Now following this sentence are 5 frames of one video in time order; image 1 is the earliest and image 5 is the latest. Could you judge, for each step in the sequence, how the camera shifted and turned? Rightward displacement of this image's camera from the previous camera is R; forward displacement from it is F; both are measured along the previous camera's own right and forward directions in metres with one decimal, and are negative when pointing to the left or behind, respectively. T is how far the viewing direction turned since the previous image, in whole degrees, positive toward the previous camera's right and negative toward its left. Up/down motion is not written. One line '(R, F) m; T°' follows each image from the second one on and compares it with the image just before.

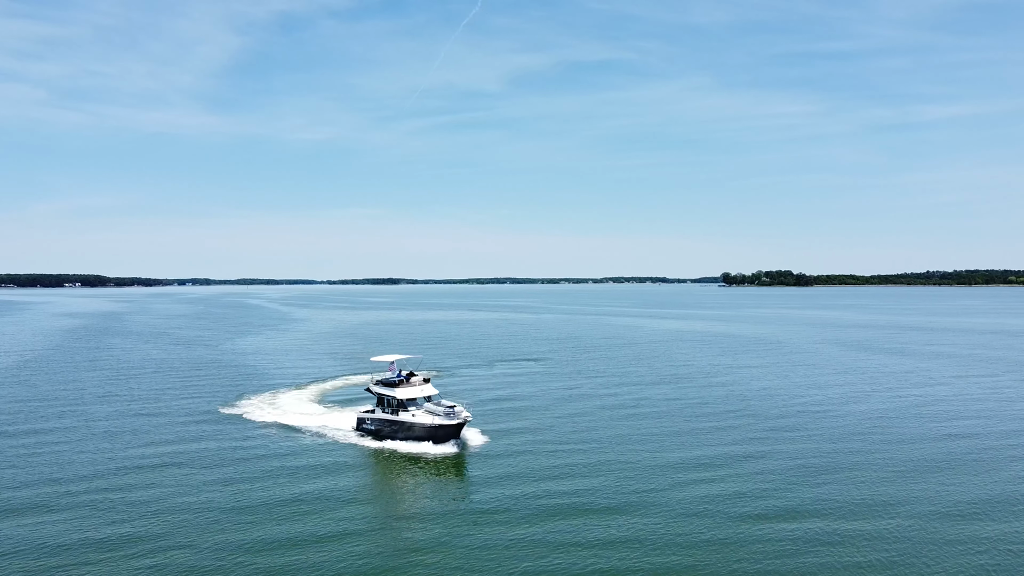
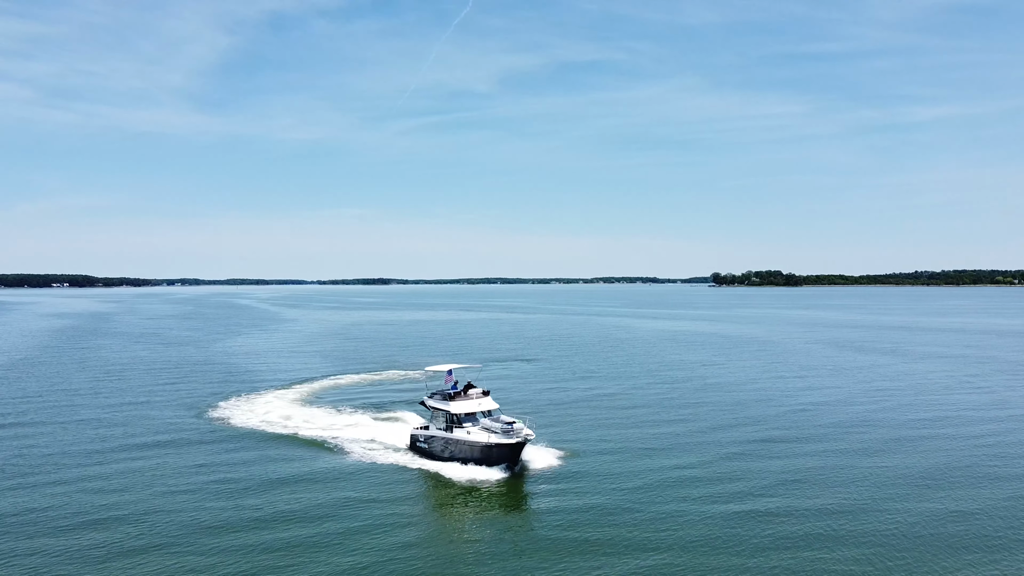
(-7.3, +0.7) m; +1°
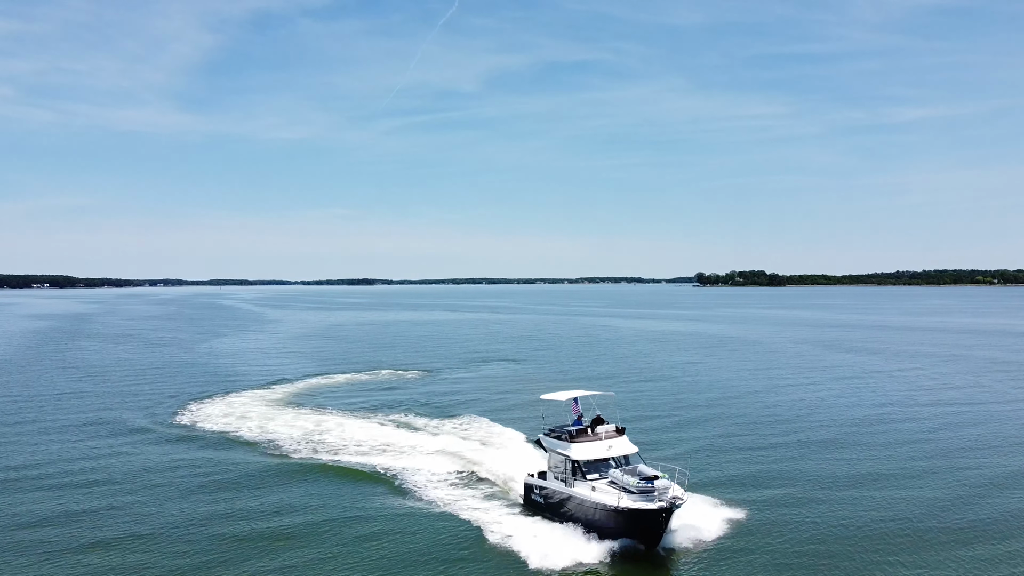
(+0.3, 0.0) m; +1°
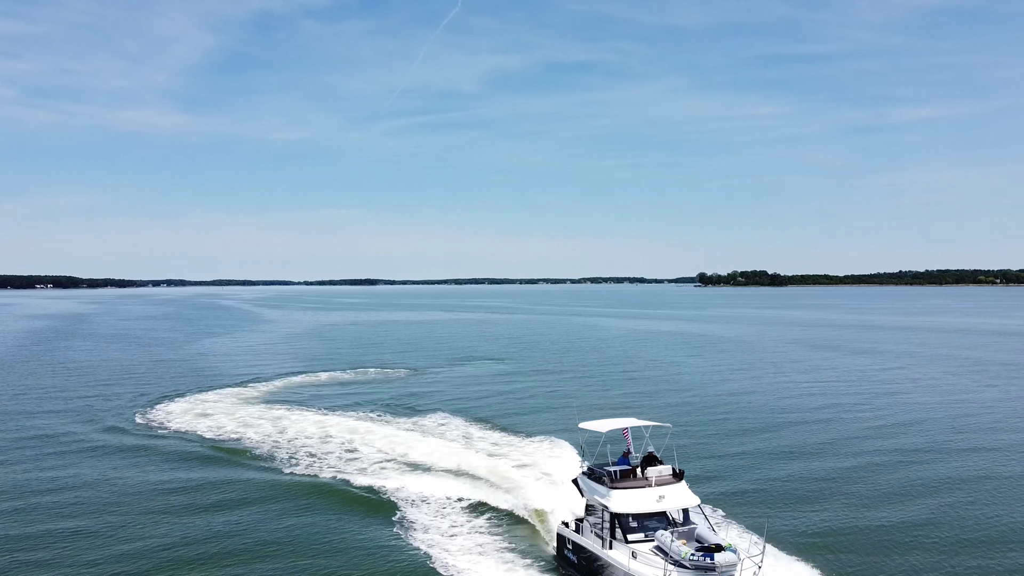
(+3.0, -1.7) m; 0°
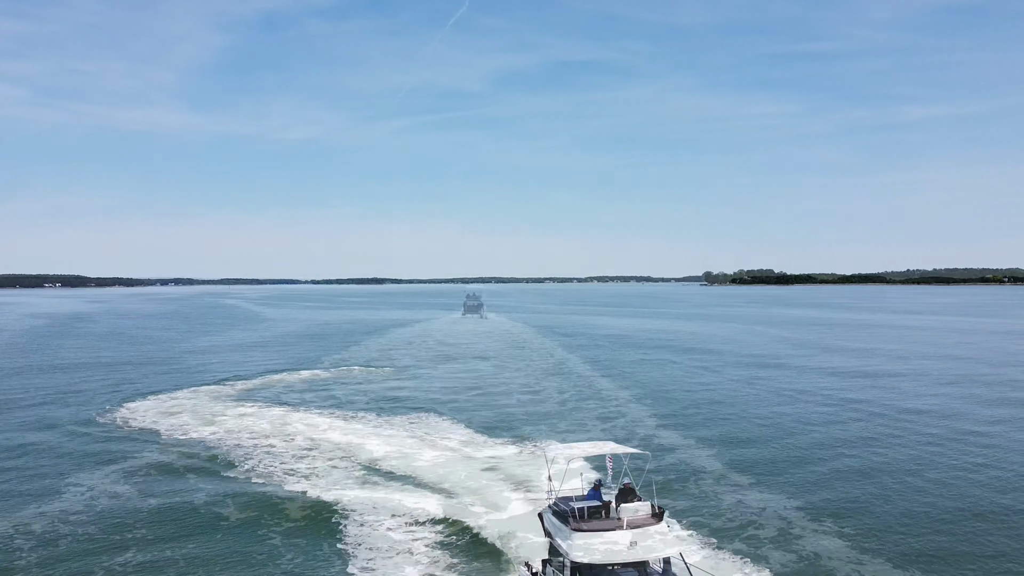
(+3.1, -0.4) m; 0°
